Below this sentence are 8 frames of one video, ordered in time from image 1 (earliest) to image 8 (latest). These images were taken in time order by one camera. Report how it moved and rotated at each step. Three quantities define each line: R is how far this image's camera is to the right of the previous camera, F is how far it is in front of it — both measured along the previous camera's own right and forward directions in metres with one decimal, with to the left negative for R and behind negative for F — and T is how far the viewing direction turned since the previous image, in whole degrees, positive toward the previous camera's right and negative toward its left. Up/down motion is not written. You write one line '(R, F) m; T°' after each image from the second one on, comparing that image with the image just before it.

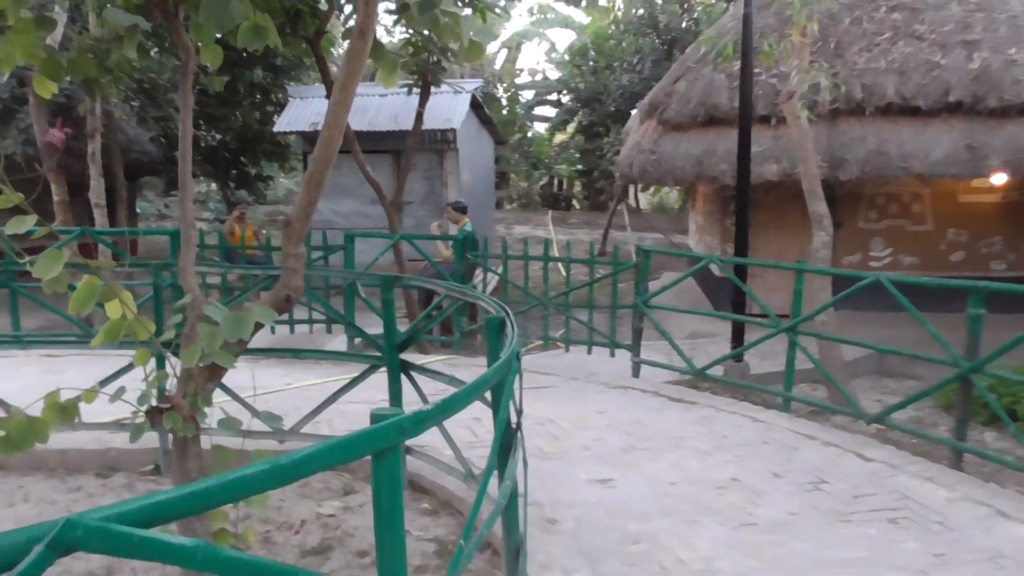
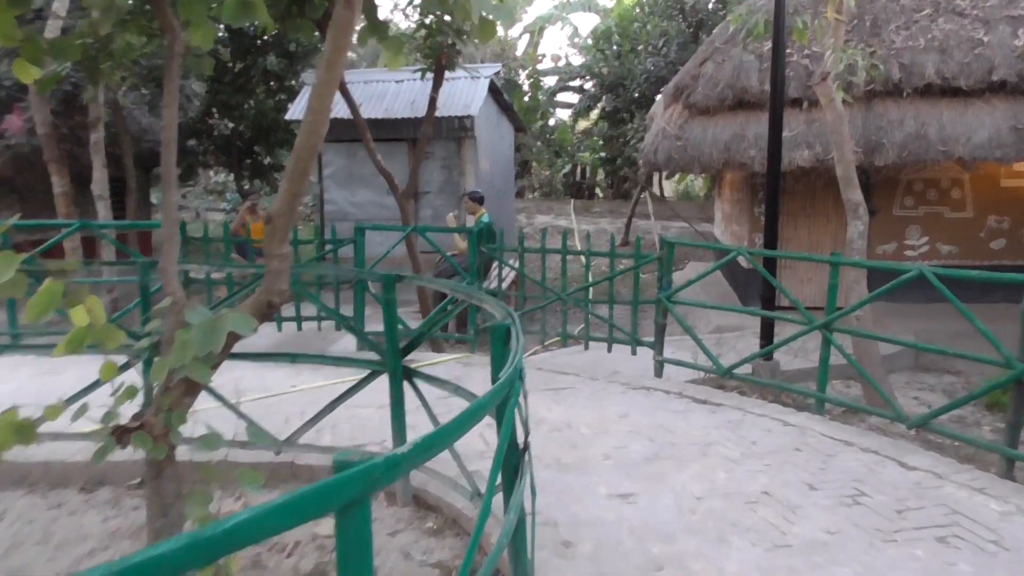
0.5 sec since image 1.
(+0.1, +0.3) m; -2°
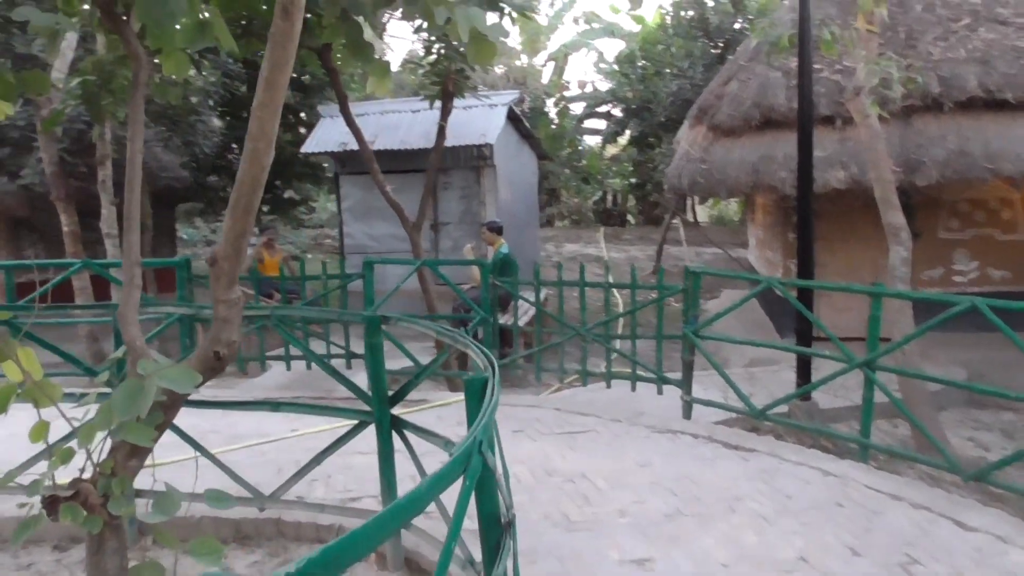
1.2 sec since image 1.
(+0.2, +0.4) m; -3°
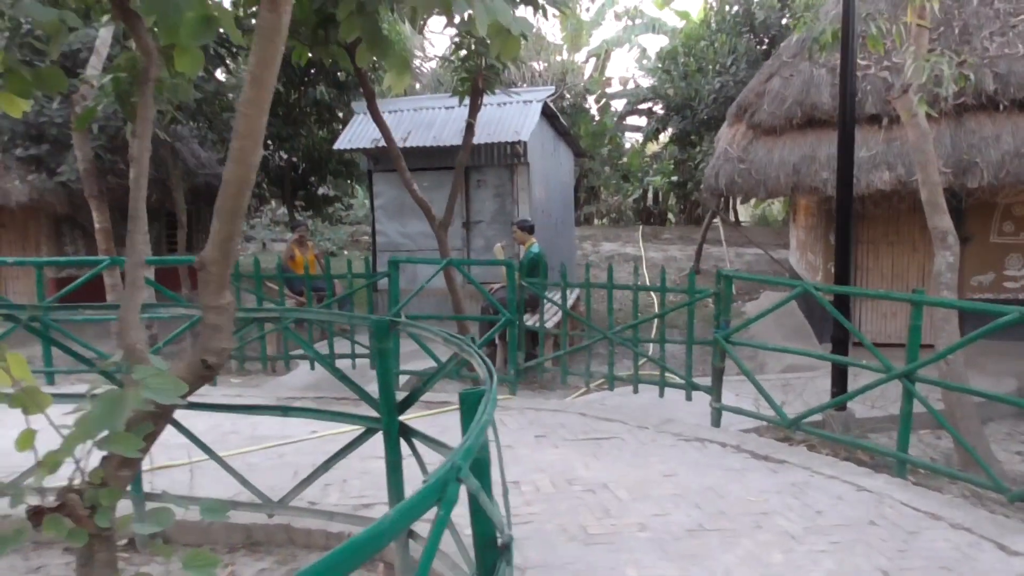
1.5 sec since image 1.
(+0.1, +0.1) m; -3°
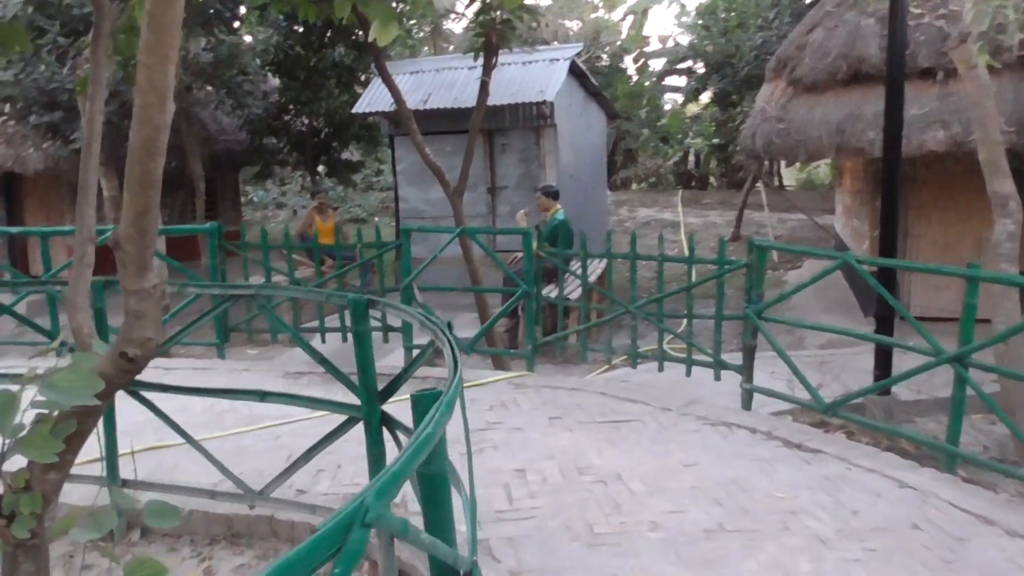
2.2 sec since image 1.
(+0.2, +0.4) m; -3°
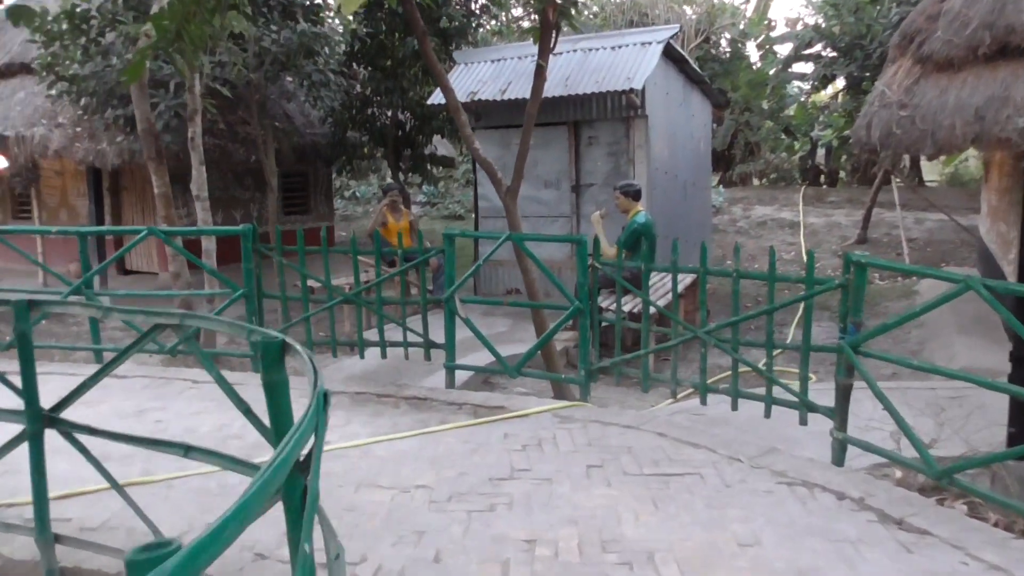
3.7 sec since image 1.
(+0.5, +0.8) m; -9°
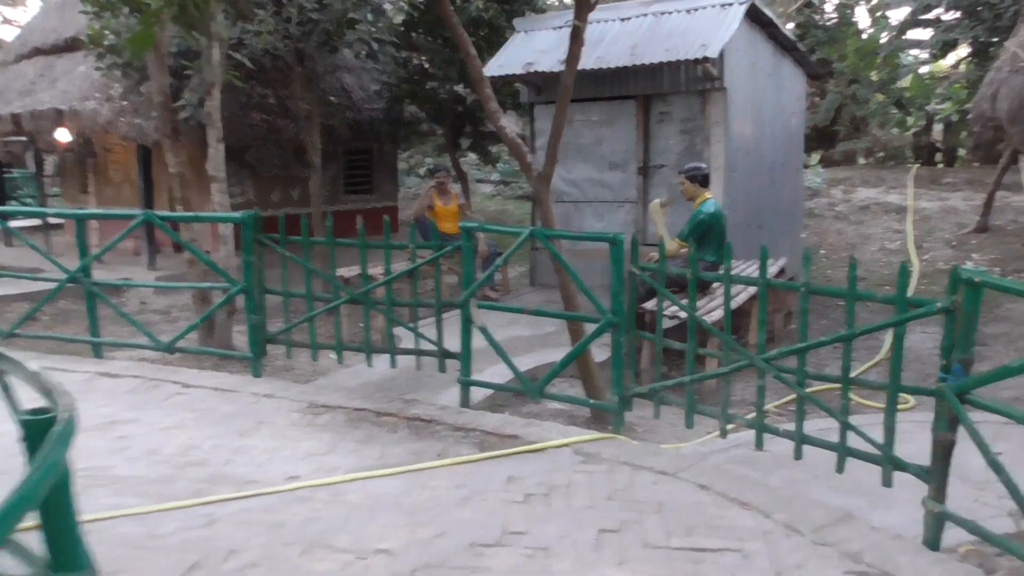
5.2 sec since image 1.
(+0.4, +0.9) m; -7°
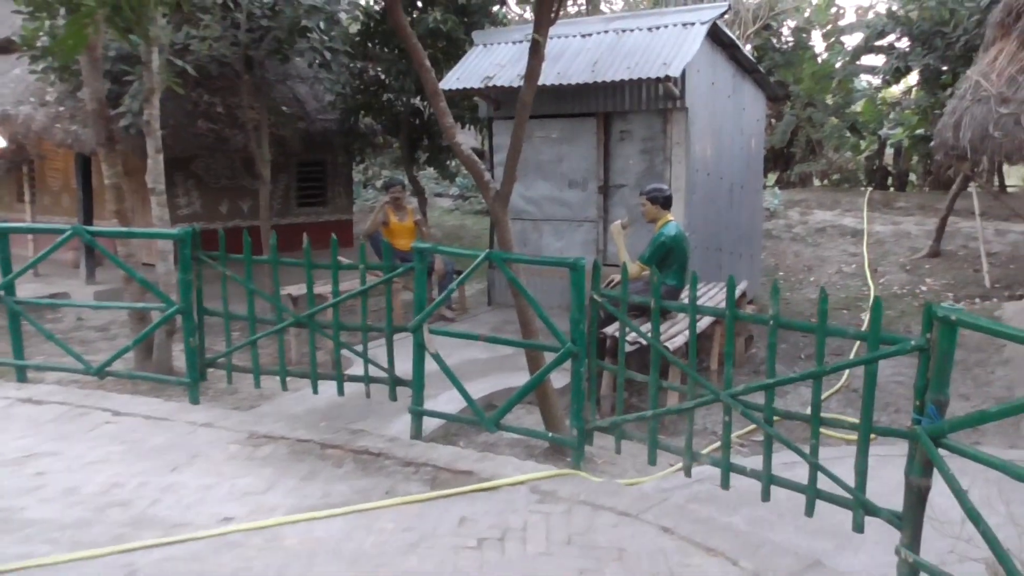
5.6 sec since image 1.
(0.0, +0.2) m; +3°
